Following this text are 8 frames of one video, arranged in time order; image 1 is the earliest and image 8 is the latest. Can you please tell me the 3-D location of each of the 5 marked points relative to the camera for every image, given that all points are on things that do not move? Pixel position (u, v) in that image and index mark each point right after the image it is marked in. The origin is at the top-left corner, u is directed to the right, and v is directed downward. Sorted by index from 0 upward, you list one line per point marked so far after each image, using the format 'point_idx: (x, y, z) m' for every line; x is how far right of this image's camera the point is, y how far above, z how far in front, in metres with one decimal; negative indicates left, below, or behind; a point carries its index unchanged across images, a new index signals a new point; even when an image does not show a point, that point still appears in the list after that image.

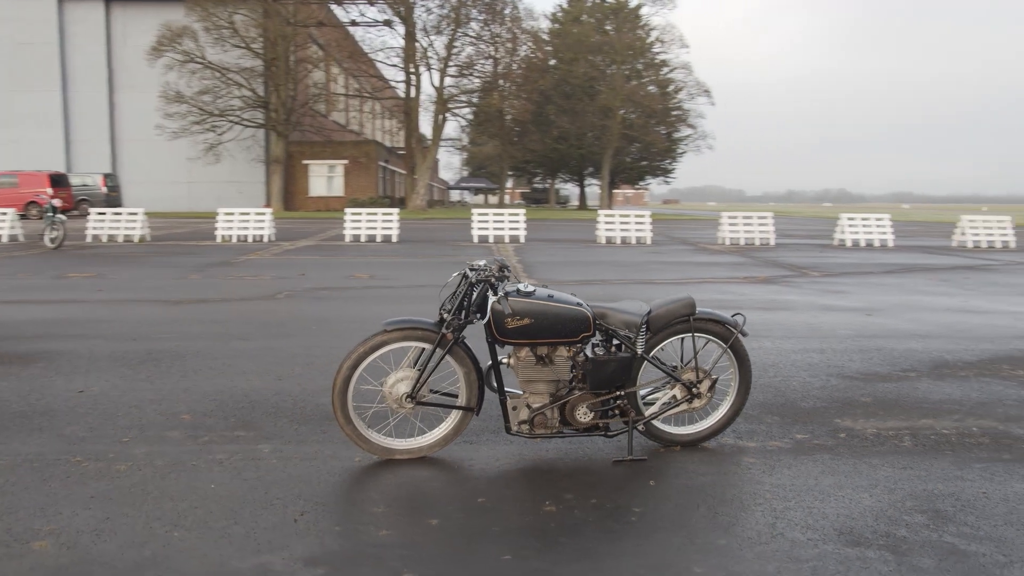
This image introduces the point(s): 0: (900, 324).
0: (+4.2, -0.4, +9.2) m
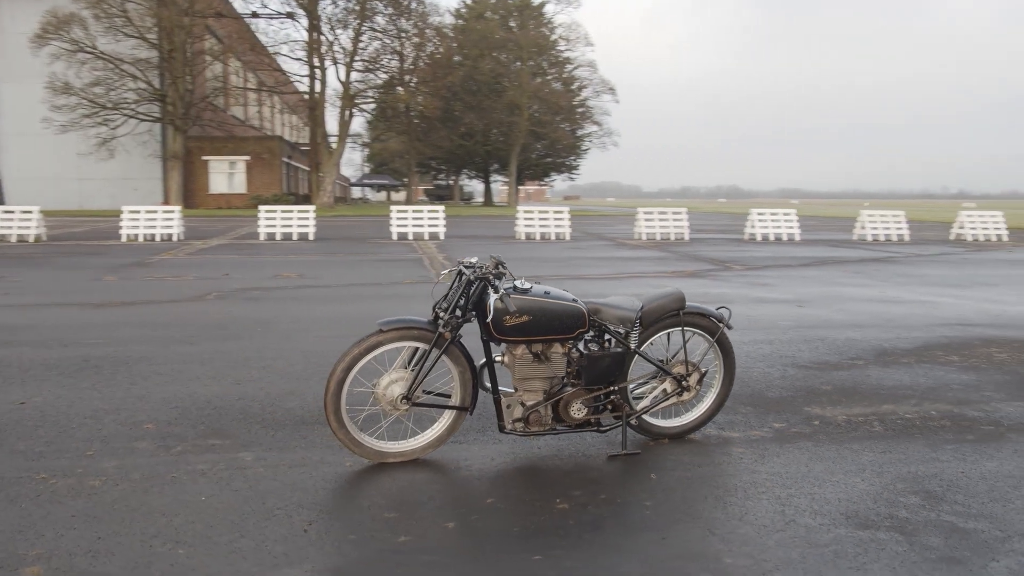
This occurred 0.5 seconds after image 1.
0: (+3.7, -0.3, +9.6) m
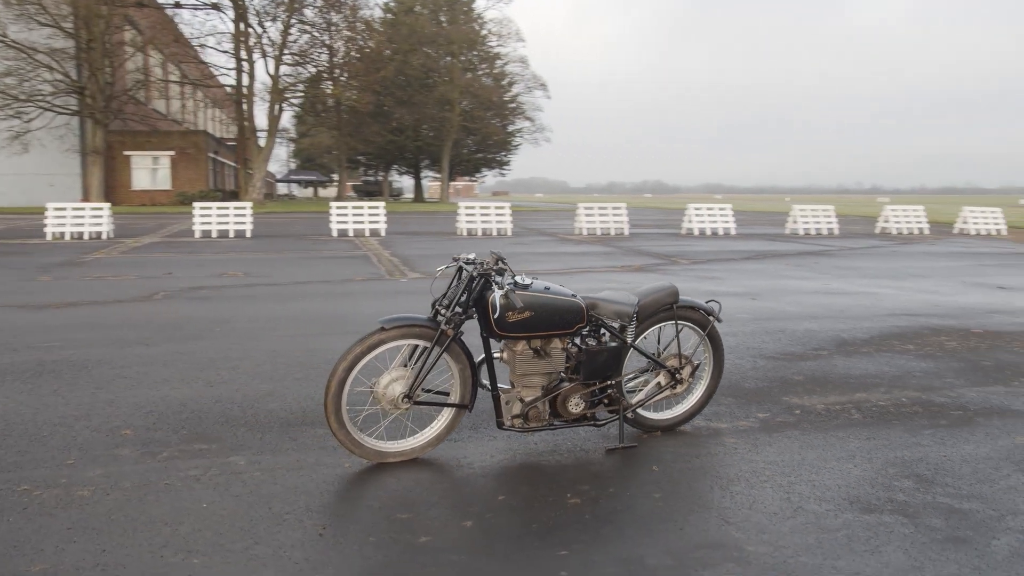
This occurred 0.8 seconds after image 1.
0: (+3.2, -0.2, +9.9) m
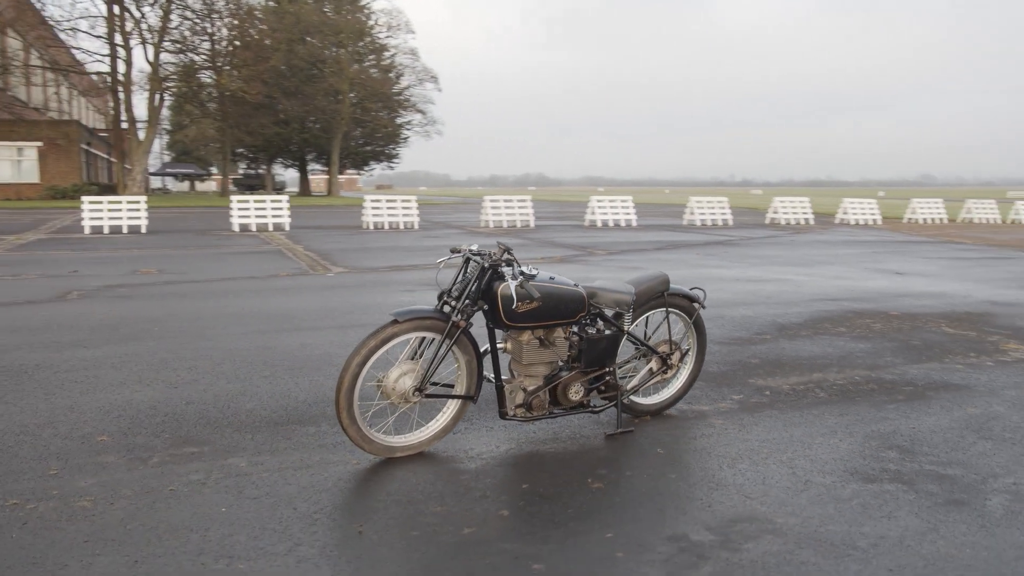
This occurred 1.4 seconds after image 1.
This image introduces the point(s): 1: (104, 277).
0: (+2.5, -0.1, +10.4) m
1: (-5.5, +0.2, +11.4) m
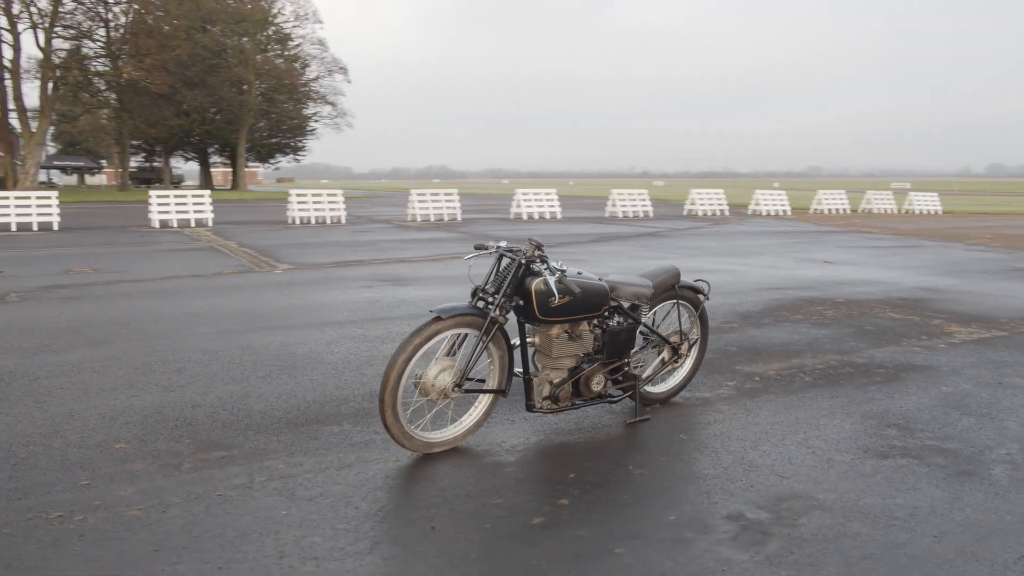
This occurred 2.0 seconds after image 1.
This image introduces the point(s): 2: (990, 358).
0: (+2.0, 0.0, +10.7) m
1: (-6.1, +0.1, +10.9) m
2: (+3.9, -0.6, +6.8) m
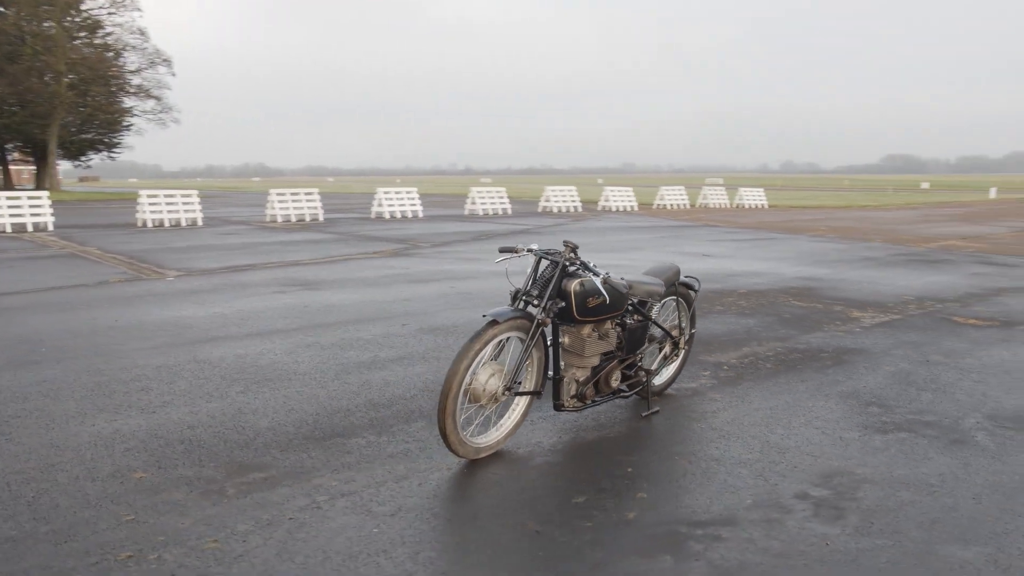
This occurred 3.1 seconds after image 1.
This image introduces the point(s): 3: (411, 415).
0: (+0.9, +0.1, +11.1) m
1: (-7.1, -0.1, +9.5) m
2: (+3.6, -0.5, +7.7) m
3: (-0.6, -0.8, +5.4) m
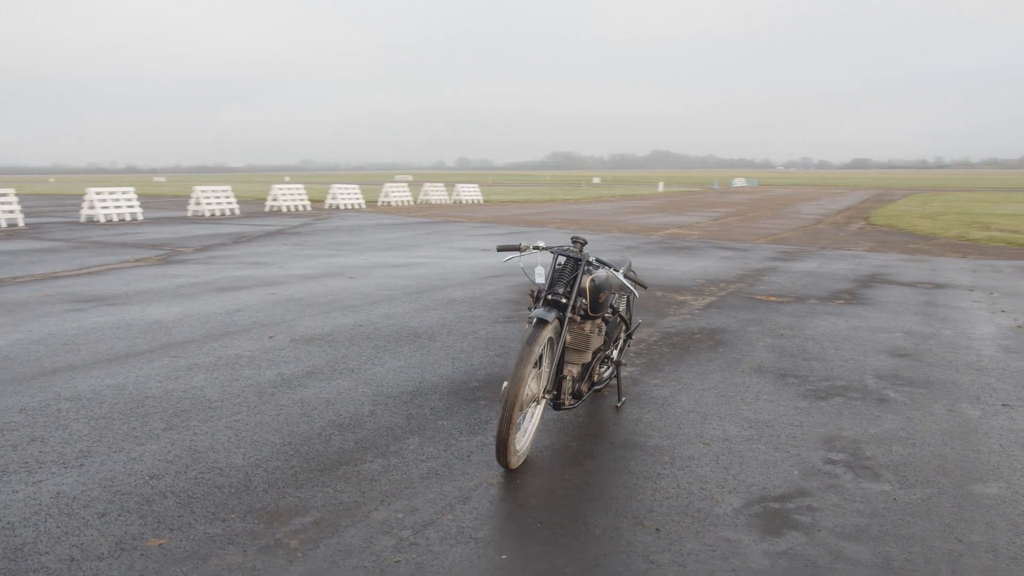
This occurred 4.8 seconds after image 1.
0: (-1.5, +0.1, +10.8) m
1: (-8.2, -0.5, +6.4) m
2: (+2.3, -0.3, +8.6) m
3: (-0.7, -0.8, +5.0) m
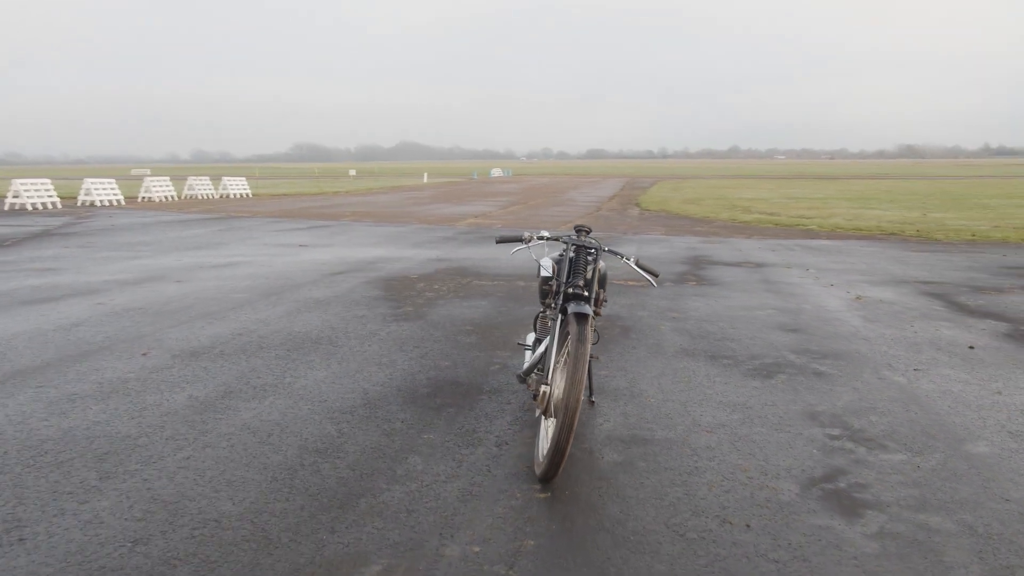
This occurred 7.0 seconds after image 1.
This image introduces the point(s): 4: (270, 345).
0: (-3.1, +0.1, +9.7) m
1: (-8.3, -0.8, +3.5) m
2: (+1.1, -0.2, +8.7) m
3: (-0.7, -0.9, +4.4) m
4: (-1.9, -0.5, +6.6) m
